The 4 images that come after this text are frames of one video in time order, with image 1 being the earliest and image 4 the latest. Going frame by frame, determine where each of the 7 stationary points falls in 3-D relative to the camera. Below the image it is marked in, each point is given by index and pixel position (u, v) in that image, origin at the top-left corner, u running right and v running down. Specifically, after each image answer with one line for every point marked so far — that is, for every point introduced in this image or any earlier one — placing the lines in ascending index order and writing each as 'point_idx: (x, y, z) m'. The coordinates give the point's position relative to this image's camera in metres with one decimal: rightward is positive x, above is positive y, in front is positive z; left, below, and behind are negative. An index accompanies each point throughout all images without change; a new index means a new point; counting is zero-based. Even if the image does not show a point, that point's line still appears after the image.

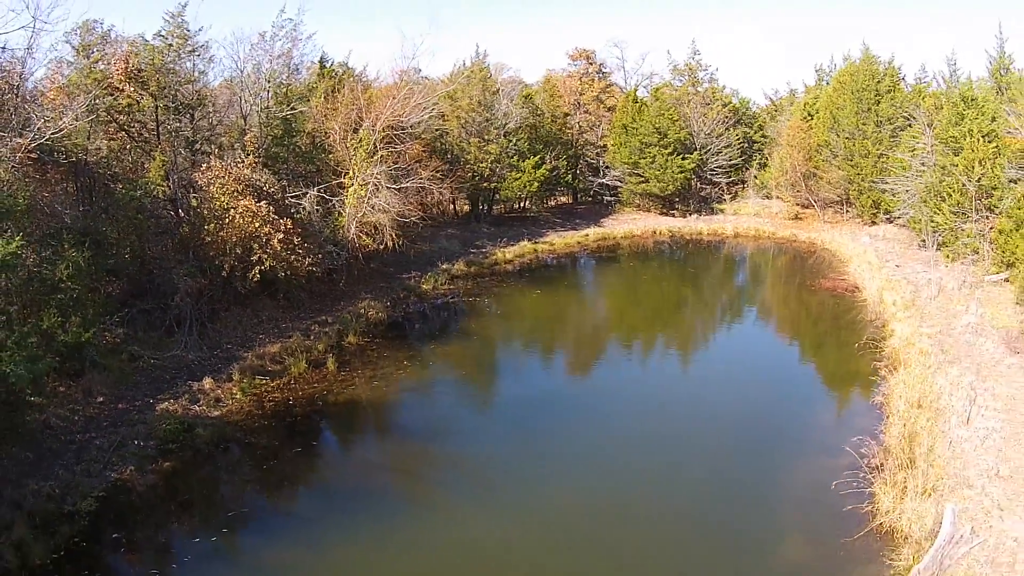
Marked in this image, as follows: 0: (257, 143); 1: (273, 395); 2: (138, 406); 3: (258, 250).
0: (-8.0, +4.4, +19.8) m
1: (-6.2, -2.5, +16.5) m
2: (-8.5, -2.6, +15.0) m
3: (-7.2, +1.1, +18.0) m
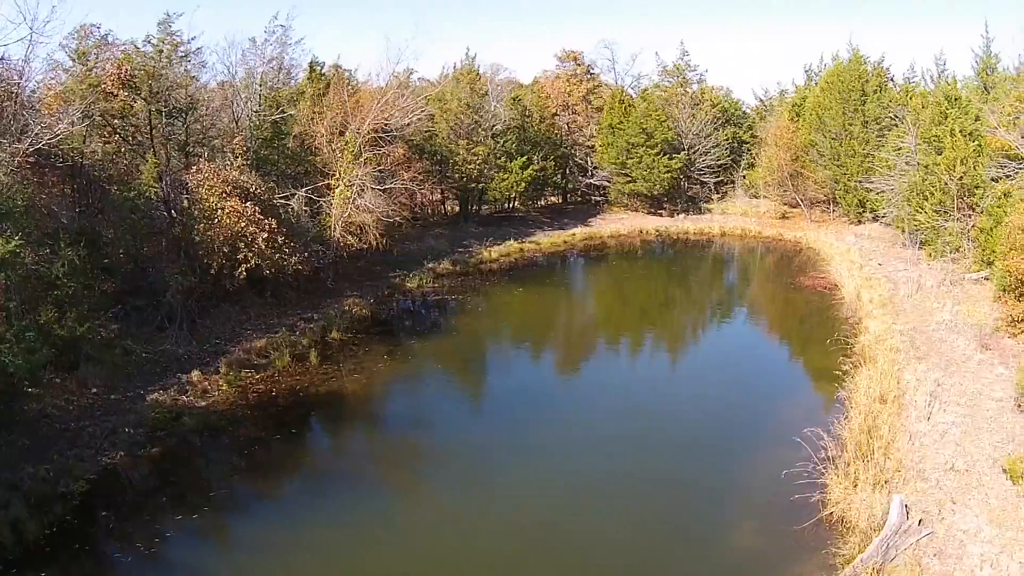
0: (-8.5, +4.5, +20.3) m
1: (-6.7, -2.5, +17.0) m
2: (-9.1, -2.5, +15.4) m
3: (-7.7, +1.1, +18.5) m
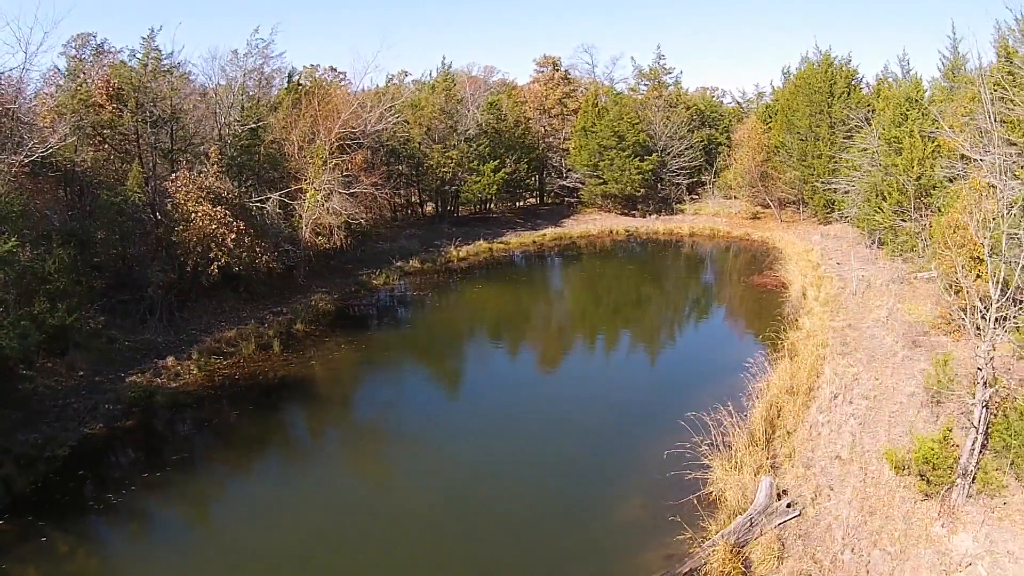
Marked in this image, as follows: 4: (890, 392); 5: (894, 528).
0: (-9.6, +4.6, +21.6) m
1: (-8.1, -2.4, +18.2) m
2: (-10.5, -2.4, +16.8) m
3: (-8.9, +1.2, +19.7) m
4: (+8.0, -2.2, +13.7) m
5: (+5.8, -3.6, +9.9) m
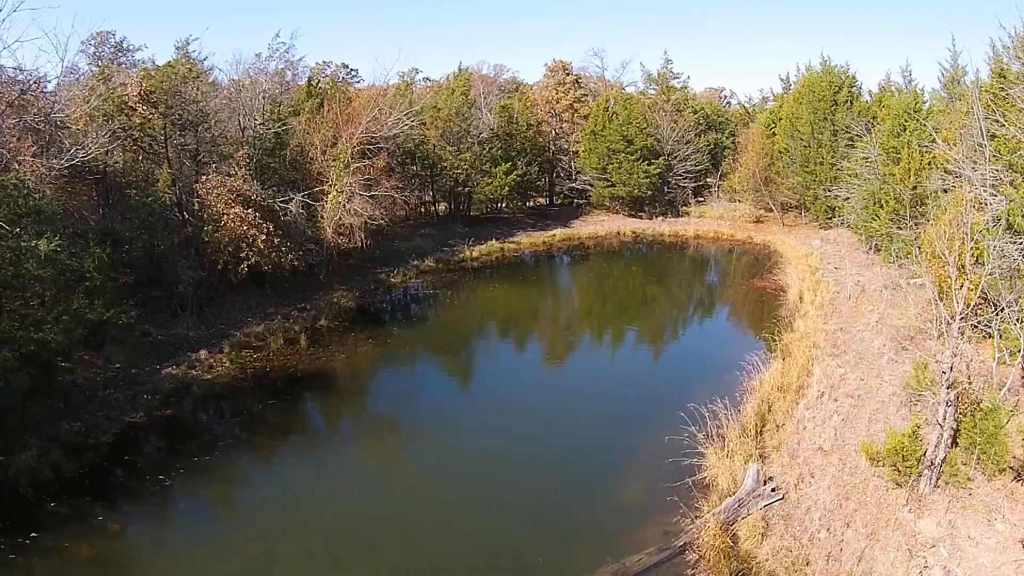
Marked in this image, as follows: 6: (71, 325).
0: (-9.2, +4.7, +22.7) m
1: (-7.8, -2.3, +19.4) m
2: (-10.2, -2.3, +18.0) m
3: (-8.6, +1.3, +20.8) m
4: (+8.3, -2.4, +14.6) m
5: (+6.0, -3.8, +10.9) m
6: (-10.2, -0.8, +14.9) m
